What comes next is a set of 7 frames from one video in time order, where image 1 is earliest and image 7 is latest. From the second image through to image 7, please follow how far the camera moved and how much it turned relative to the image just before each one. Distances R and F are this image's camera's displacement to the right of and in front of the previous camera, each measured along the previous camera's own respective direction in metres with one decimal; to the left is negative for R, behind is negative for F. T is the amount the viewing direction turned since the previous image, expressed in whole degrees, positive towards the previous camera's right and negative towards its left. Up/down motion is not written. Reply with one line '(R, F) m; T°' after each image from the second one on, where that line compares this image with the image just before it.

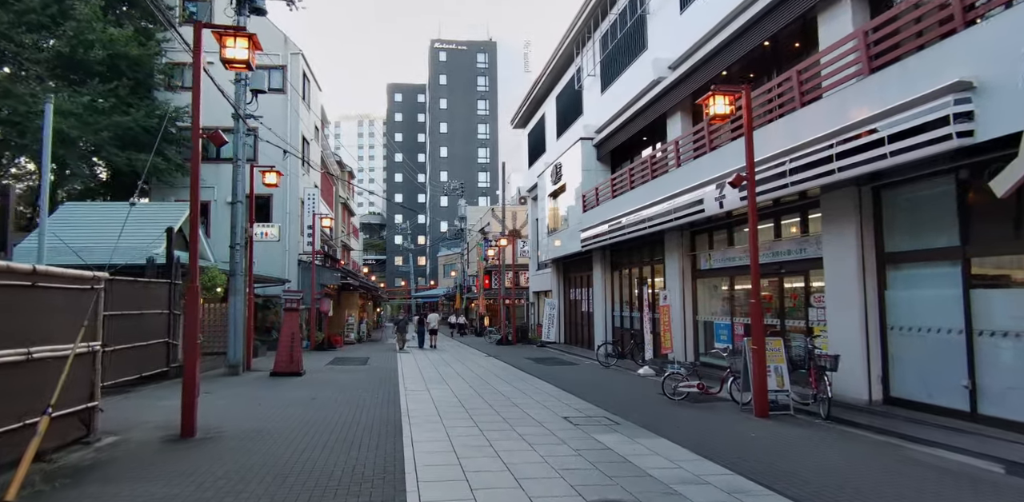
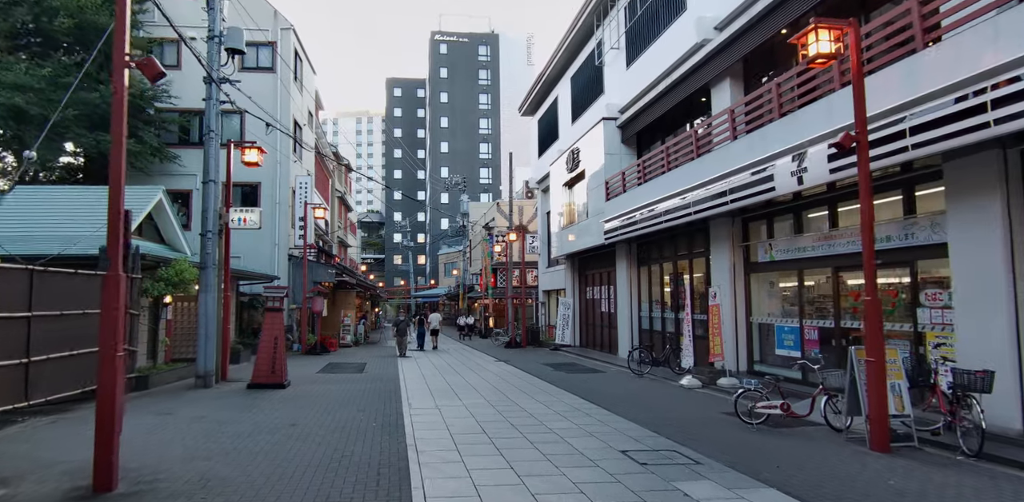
(-0.5, +2.2) m; 0°
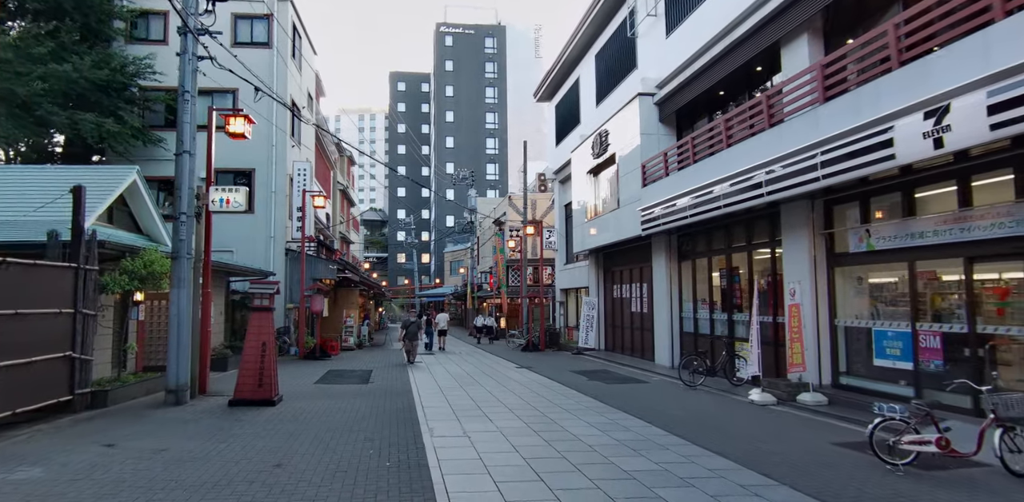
(-0.6, +2.1) m; 0°
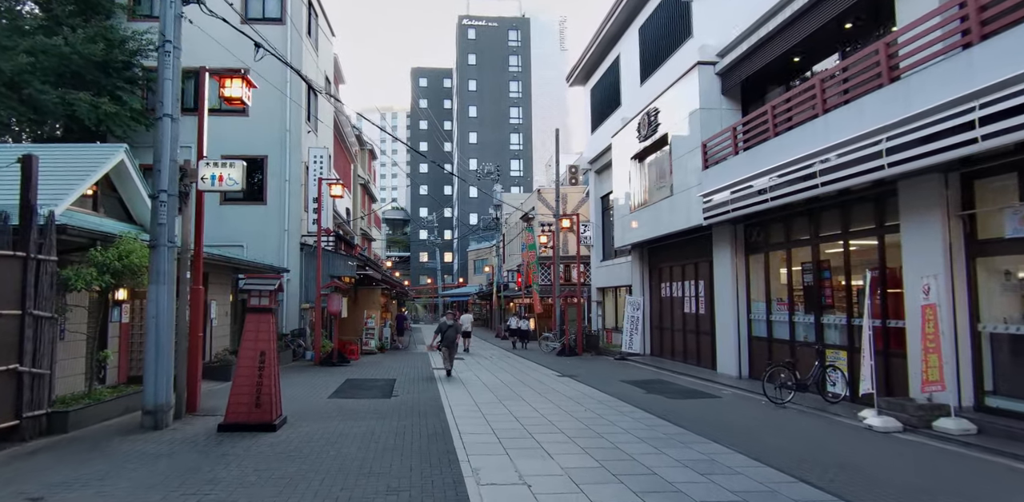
(-0.5, +2.0) m; -2°
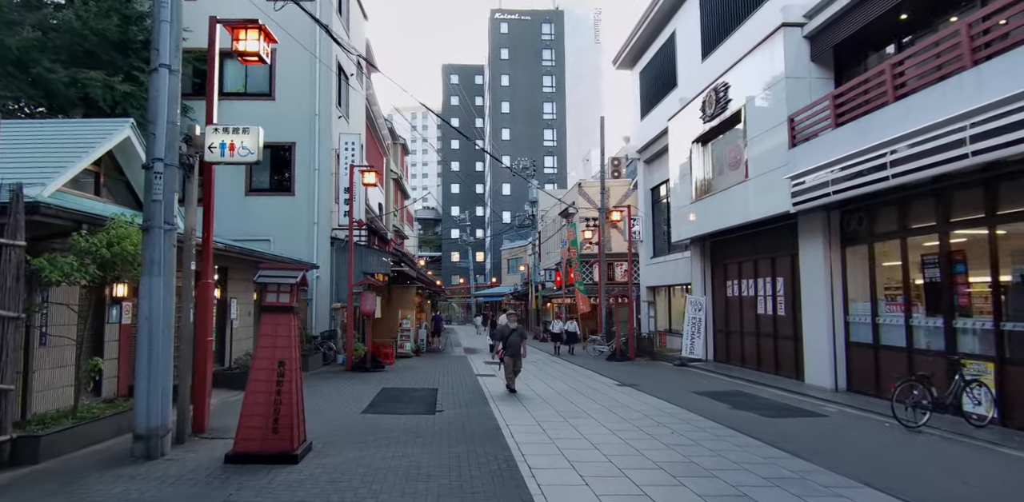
(-0.6, +1.8) m; -3°
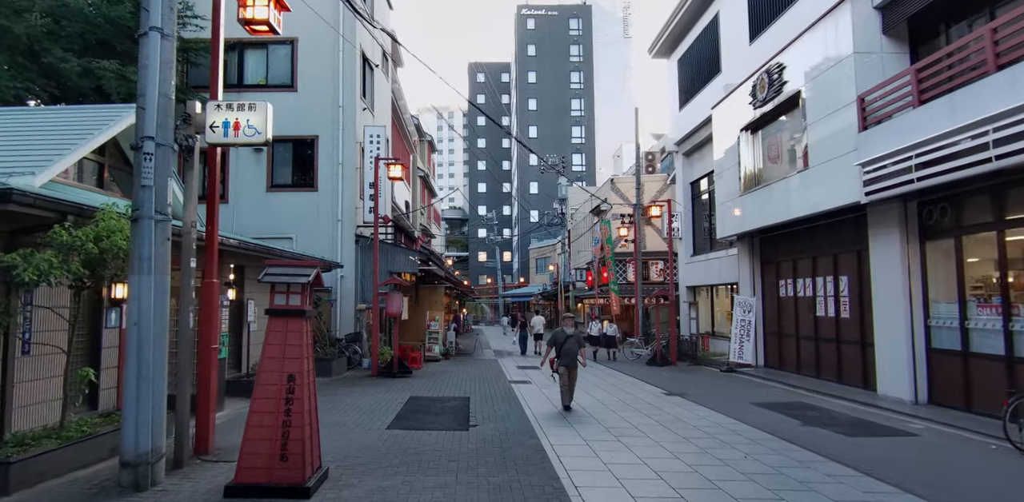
(-0.2, +1.0) m; -3°
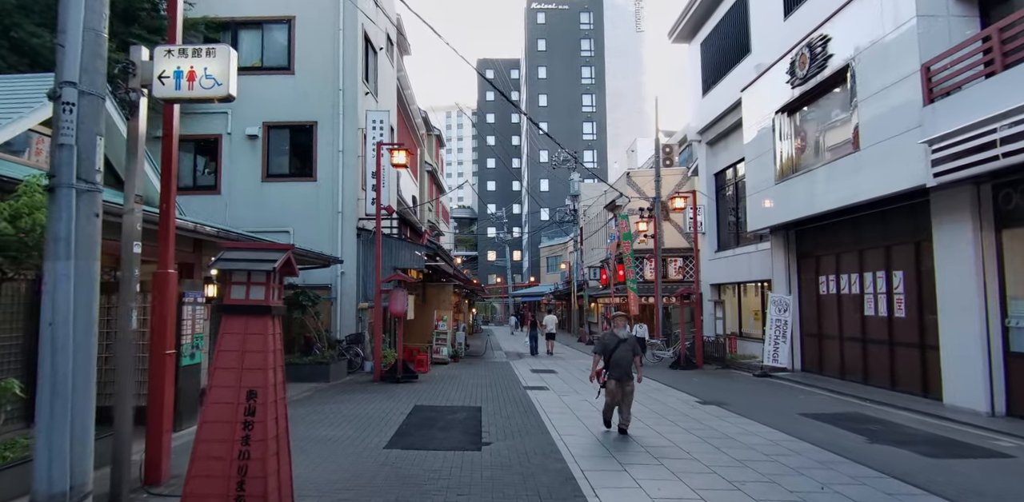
(-0.1, +1.3) m; -1°
